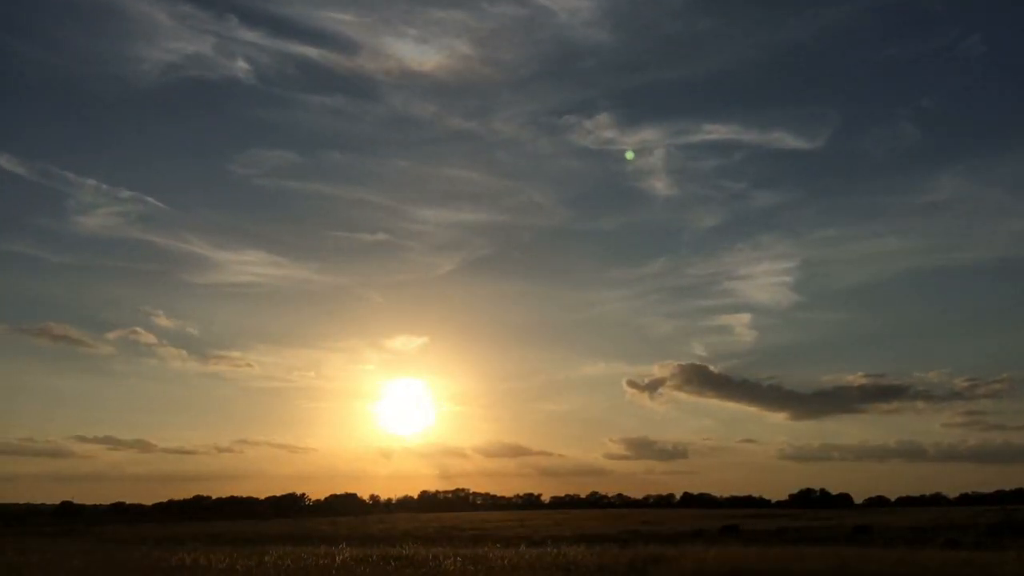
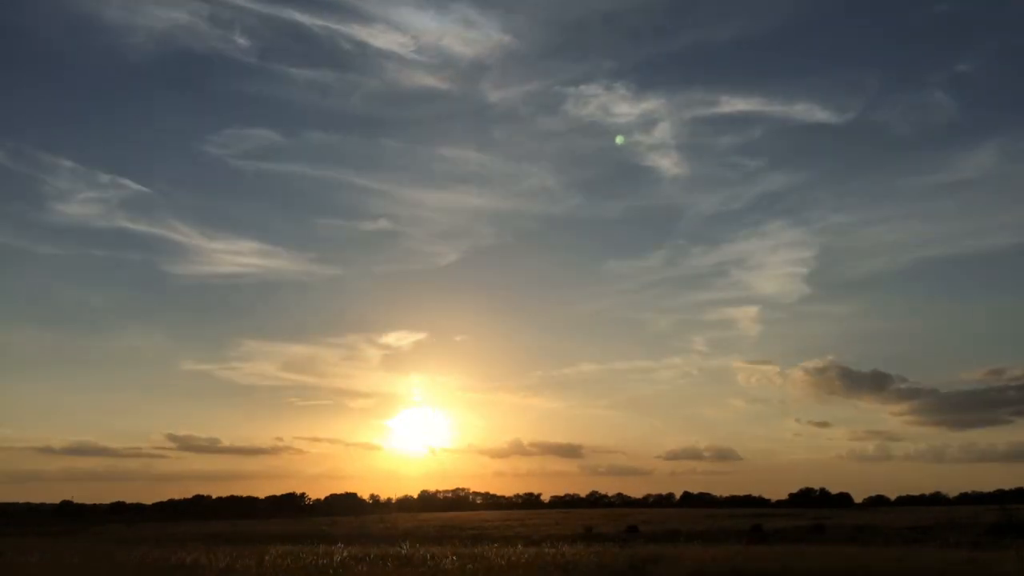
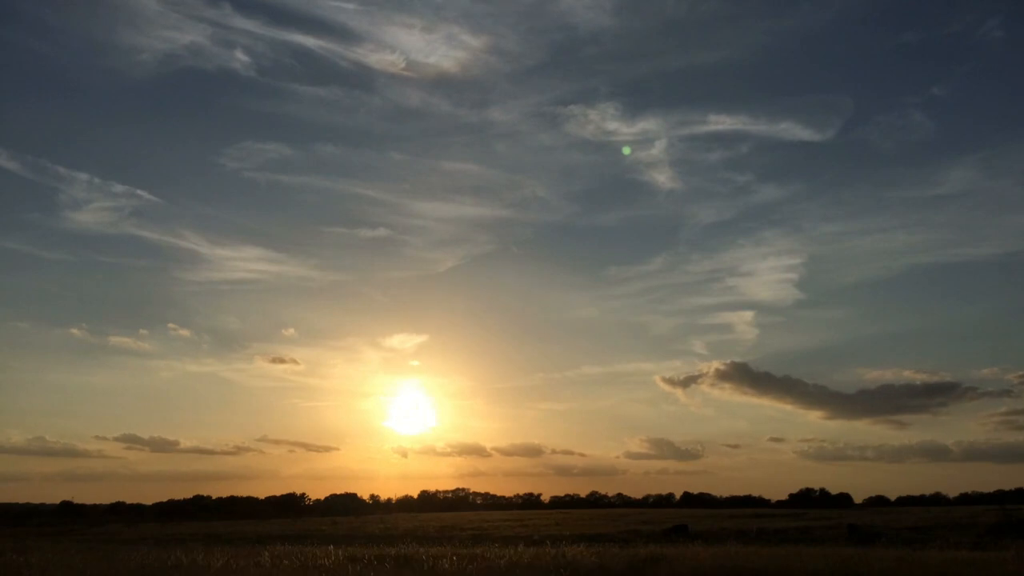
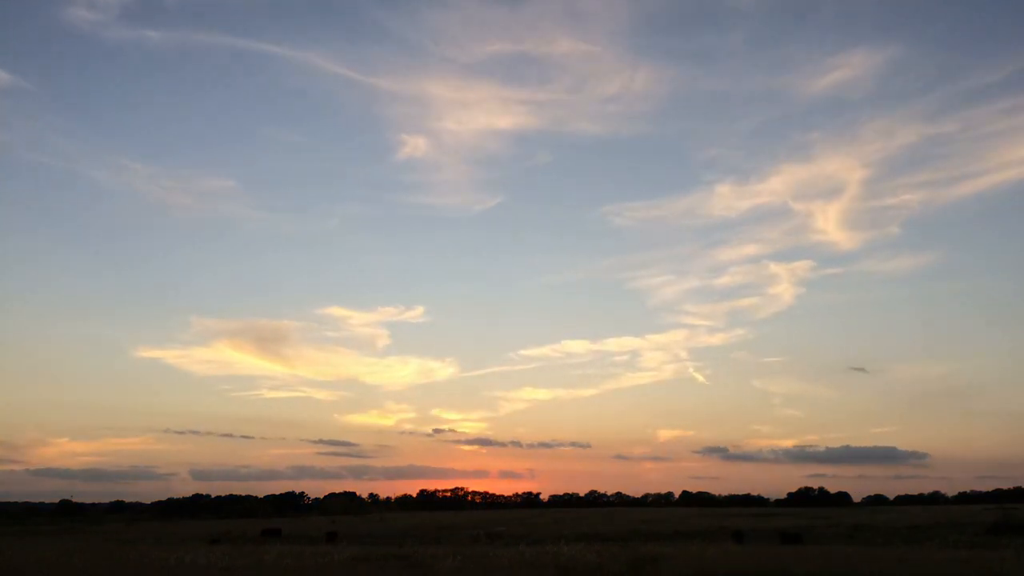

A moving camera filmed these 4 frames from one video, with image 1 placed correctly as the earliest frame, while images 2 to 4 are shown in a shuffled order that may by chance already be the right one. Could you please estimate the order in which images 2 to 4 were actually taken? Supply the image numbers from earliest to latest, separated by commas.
3, 2, 4
